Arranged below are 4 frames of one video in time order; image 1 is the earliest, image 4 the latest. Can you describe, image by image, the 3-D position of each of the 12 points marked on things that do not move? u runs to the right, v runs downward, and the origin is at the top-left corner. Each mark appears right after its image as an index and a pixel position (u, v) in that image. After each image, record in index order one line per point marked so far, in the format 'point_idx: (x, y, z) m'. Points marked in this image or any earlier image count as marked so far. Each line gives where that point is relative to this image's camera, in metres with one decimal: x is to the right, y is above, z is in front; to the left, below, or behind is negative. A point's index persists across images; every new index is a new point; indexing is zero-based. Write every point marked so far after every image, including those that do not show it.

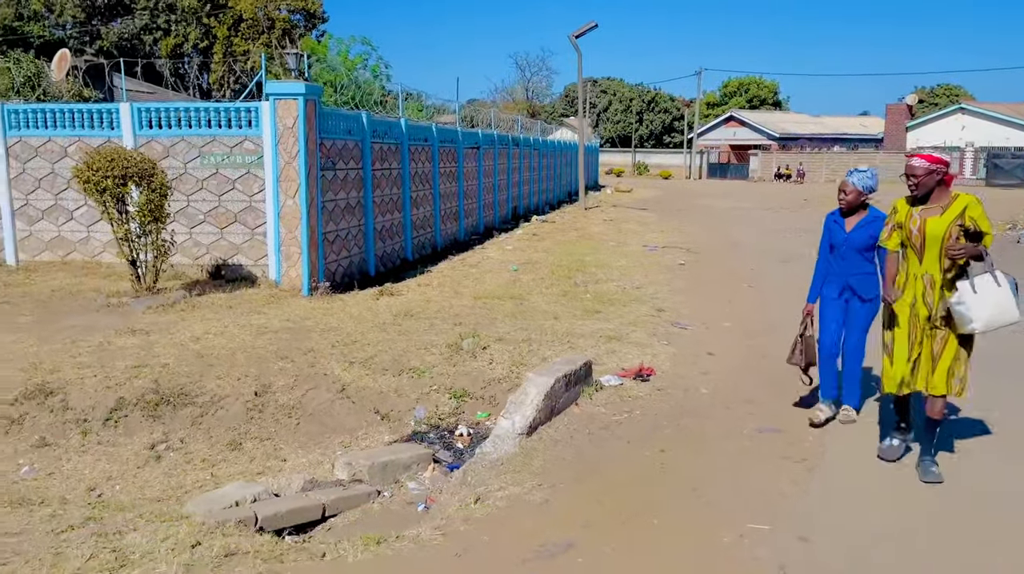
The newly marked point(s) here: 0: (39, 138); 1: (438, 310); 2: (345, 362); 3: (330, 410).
0: (-5.7, +1.8, +9.8) m
1: (-0.8, -0.2, +8.5) m
2: (-1.4, -0.6, +6.7) m
3: (-1.4, -0.9, +6.1) m
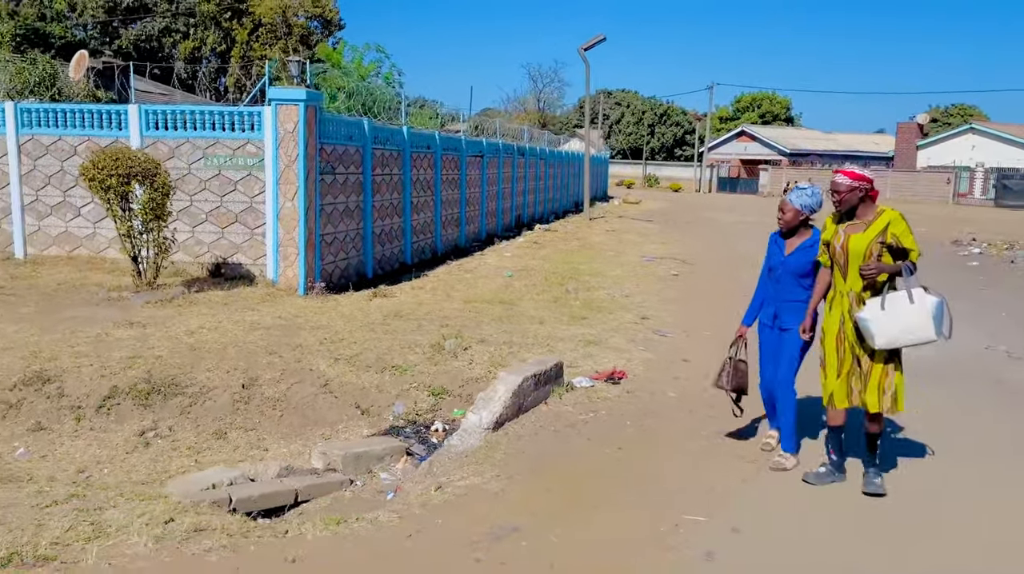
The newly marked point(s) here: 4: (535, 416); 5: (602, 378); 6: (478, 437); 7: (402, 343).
0: (-5.7, +1.9, +10.2) m
1: (-0.9, -0.3, +8.7) m
2: (-1.6, -0.6, +7.0) m
3: (-1.5, -0.9, +6.4) m
4: (+0.1, -0.9, +5.5) m
5: (+0.7, -0.7, +6.4) m
6: (-0.2, -0.9, +5.0) m
7: (-1.0, -0.5, +7.4) m
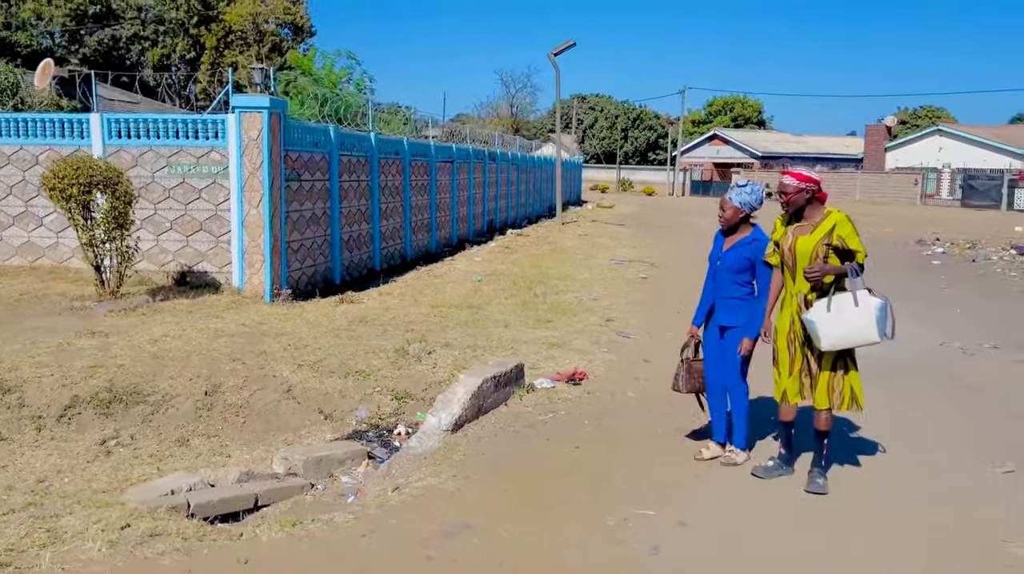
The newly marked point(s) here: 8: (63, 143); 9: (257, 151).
0: (-6.2, +1.7, +10.1) m
1: (-1.3, -0.3, +8.7) m
2: (-1.9, -0.7, +7.0) m
3: (-1.8, -1.0, +6.4) m
4: (-0.1, -0.9, +5.5) m
5: (+0.4, -0.7, +6.4) m
6: (-0.5, -0.9, +5.1) m
7: (-1.3, -0.6, +7.4) m
8: (-5.4, +1.7, +9.9) m
9: (-2.9, +1.5, +9.3) m
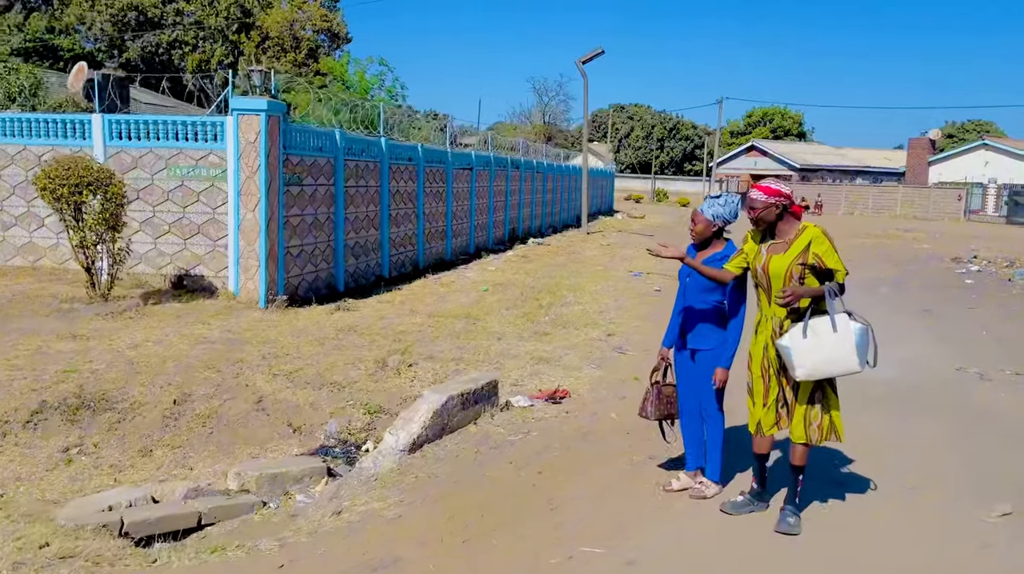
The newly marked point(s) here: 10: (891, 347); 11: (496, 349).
0: (-6.1, +1.7, +10.1) m
1: (-1.3, -0.4, +8.5) m
2: (-2.0, -0.7, +6.8) m
3: (-2.0, -1.0, +6.1) m
4: (-0.3, -1.0, +5.2) m
5: (+0.2, -0.8, +6.1) m
6: (-0.7, -1.0, +4.8) m
7: (-1.4, -0.6, +7.2) m
8: (-5.4, +1.7, +9.9) m
9: (-2.9, +1.5, +9.1) m
10: (+4.1, -0.6, +8.9) m
11: (-0.1, -0.6, +7.6) m
